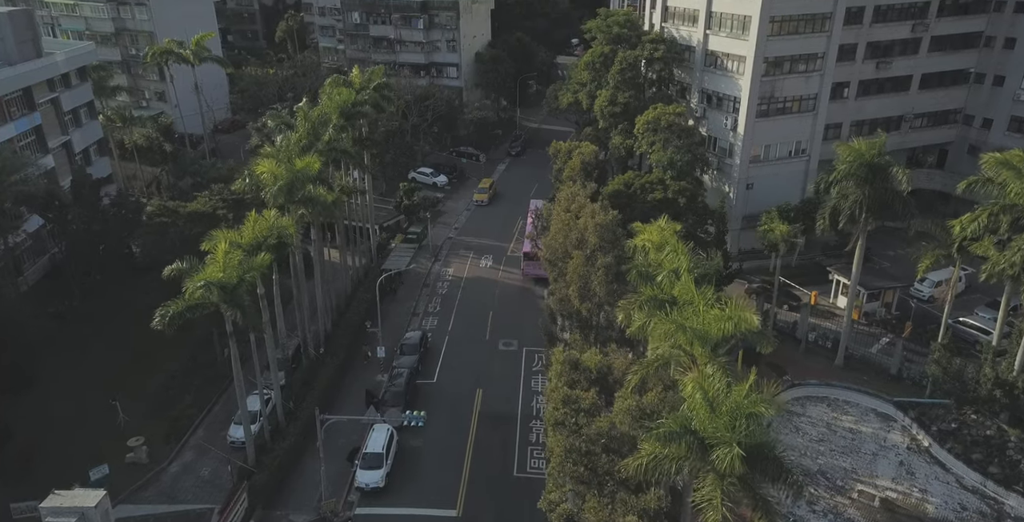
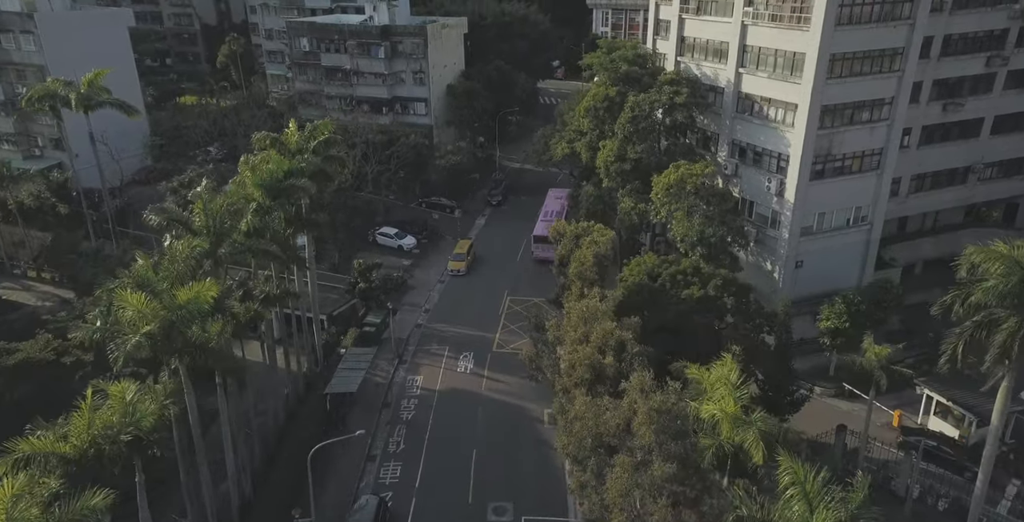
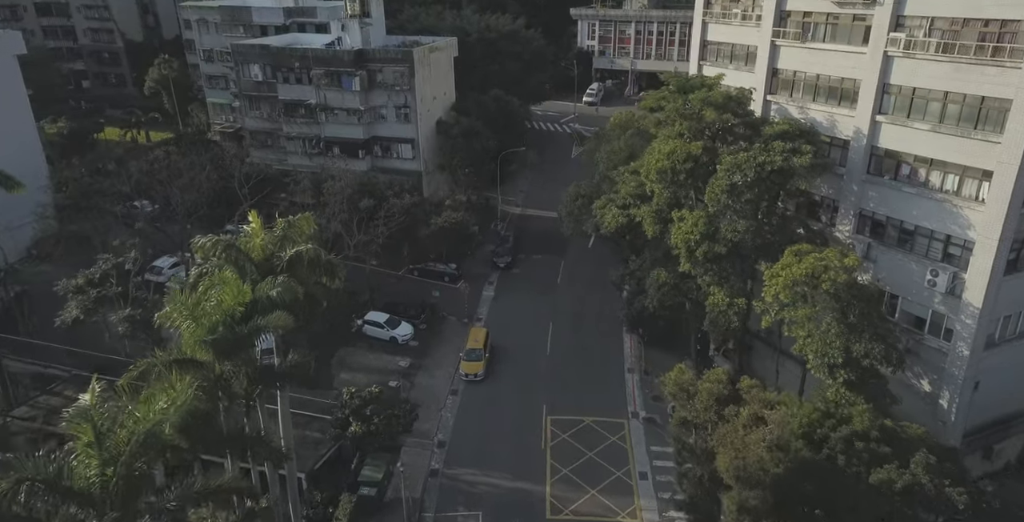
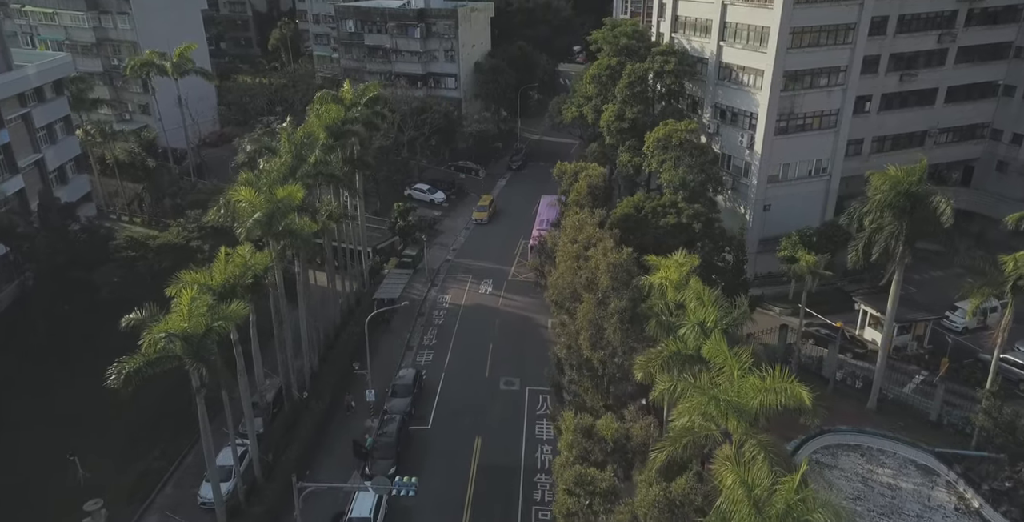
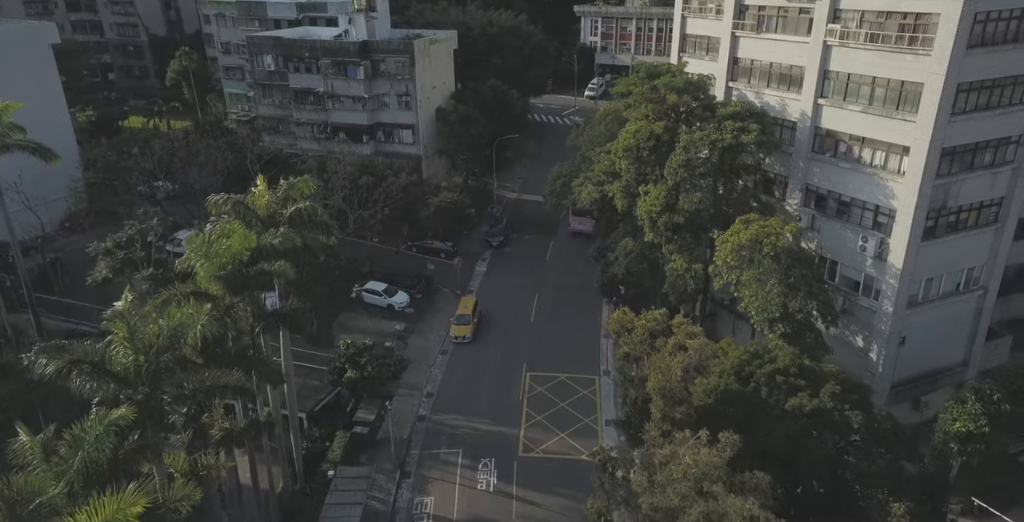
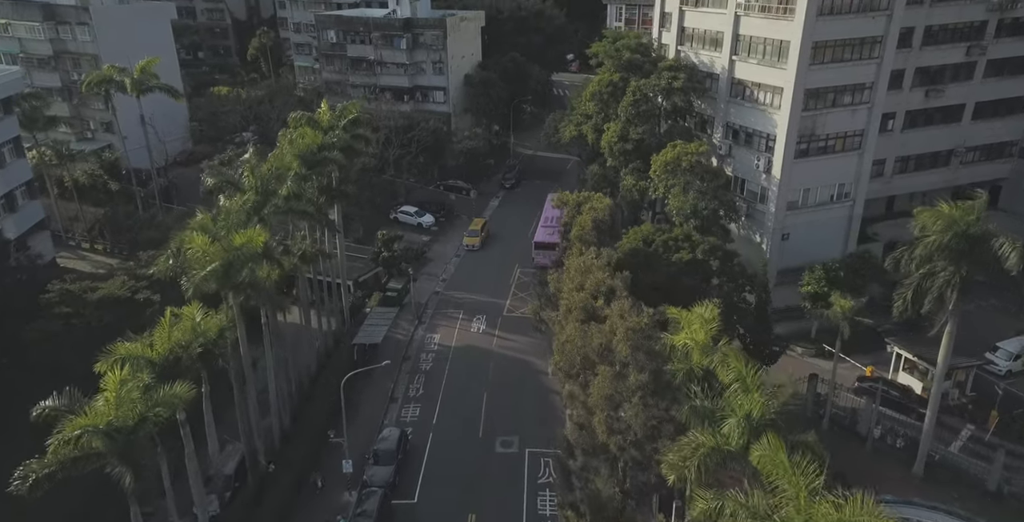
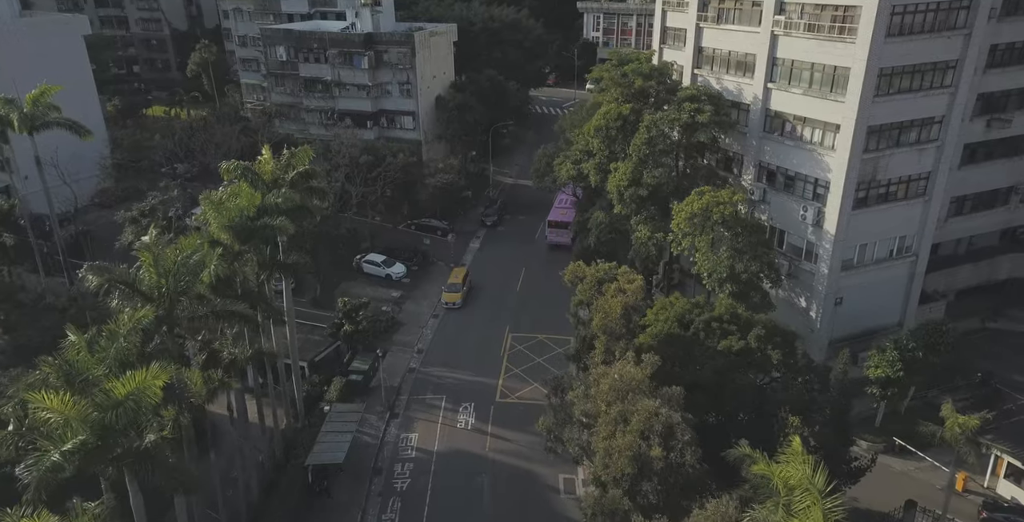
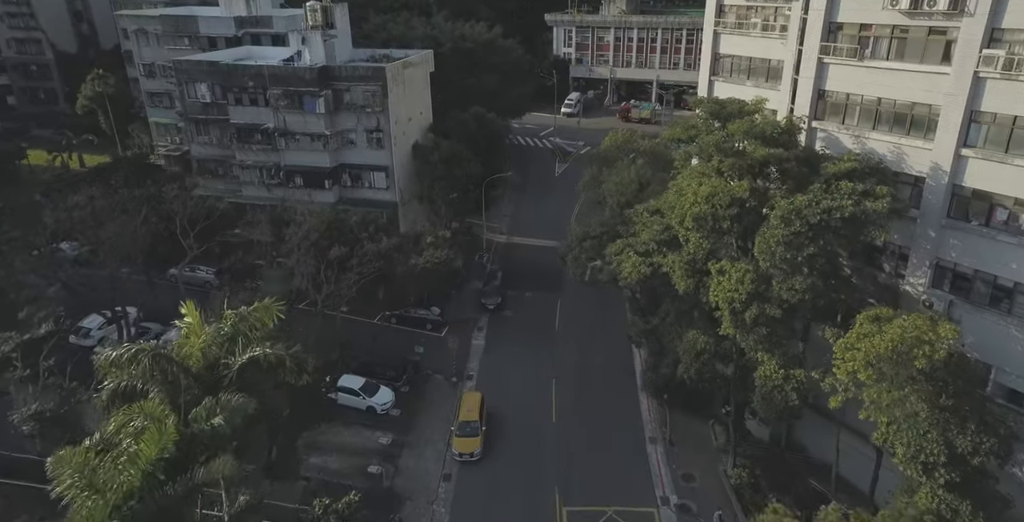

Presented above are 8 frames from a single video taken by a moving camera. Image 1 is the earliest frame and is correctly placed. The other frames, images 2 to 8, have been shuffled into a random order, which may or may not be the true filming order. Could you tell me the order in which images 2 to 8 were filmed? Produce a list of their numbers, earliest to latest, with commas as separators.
4, 6, 2, 7, 5, 3, 8
